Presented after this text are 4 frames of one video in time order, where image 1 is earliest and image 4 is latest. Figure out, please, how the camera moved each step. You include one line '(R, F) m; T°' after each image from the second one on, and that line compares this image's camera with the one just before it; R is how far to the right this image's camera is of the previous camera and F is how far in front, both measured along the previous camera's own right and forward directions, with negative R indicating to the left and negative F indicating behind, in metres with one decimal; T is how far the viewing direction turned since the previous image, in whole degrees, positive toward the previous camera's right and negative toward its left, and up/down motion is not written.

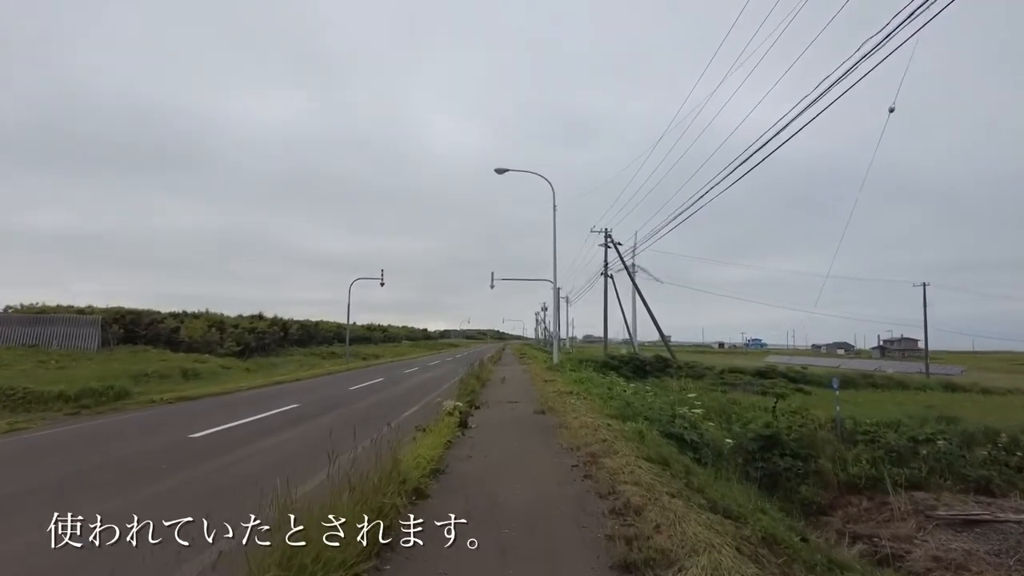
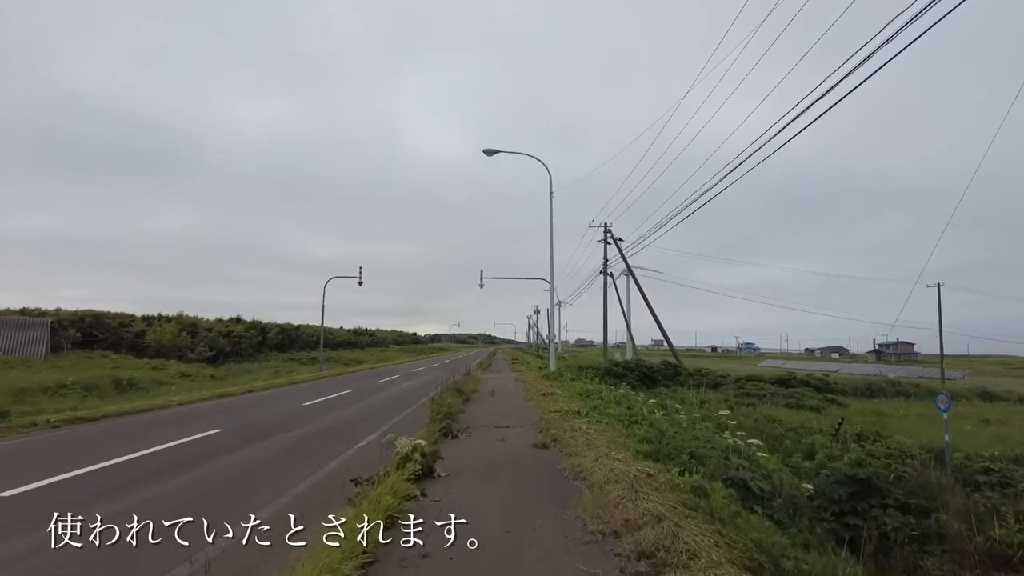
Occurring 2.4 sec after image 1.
(0.0, +2.7) m; +1°
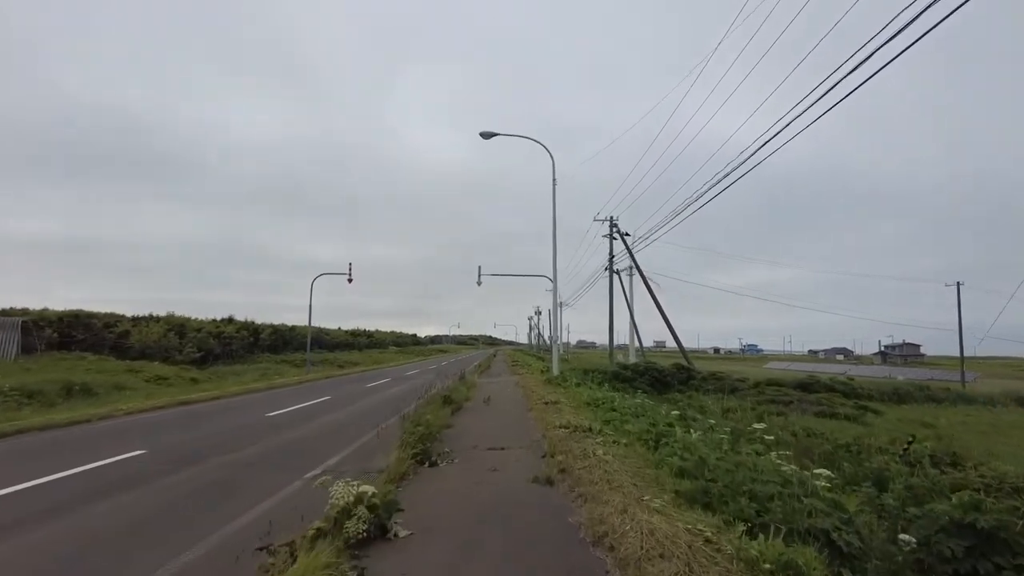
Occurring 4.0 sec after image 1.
(+0.1, +1.7) m; 0°
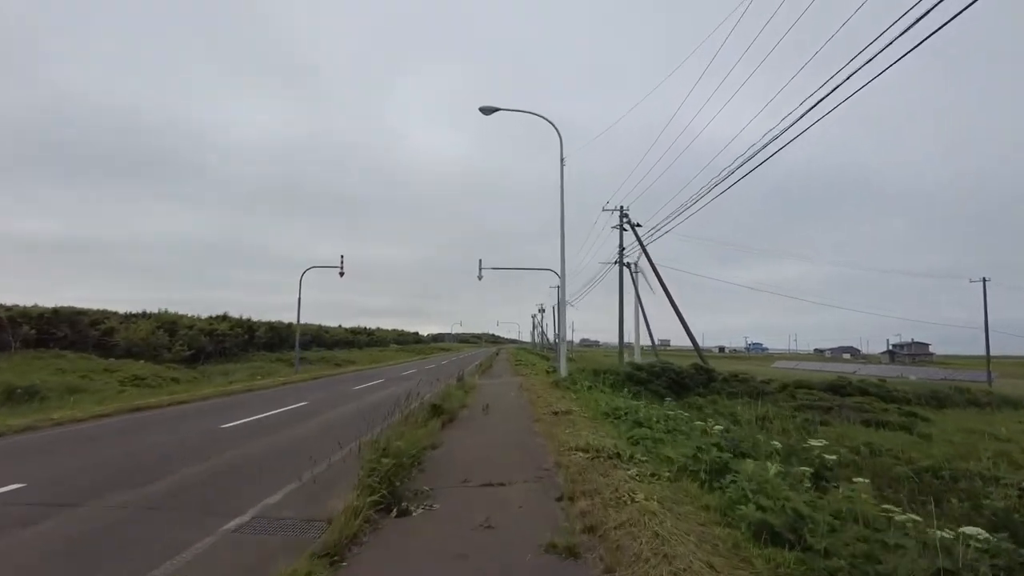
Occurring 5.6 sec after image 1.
(0.0, +1.8) m; 0°
